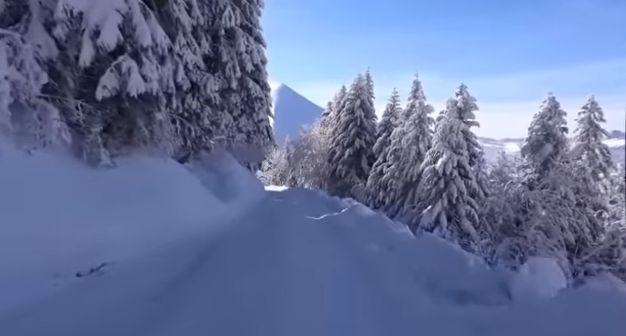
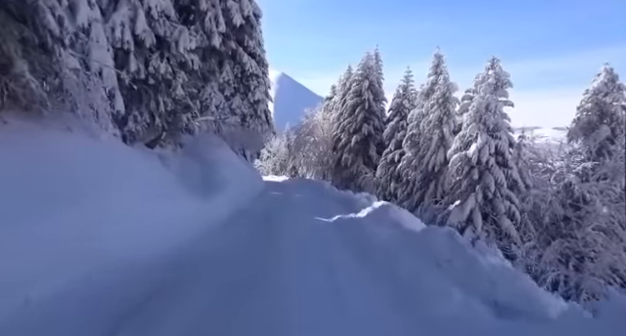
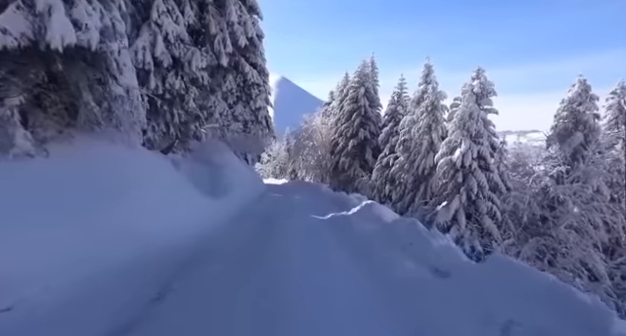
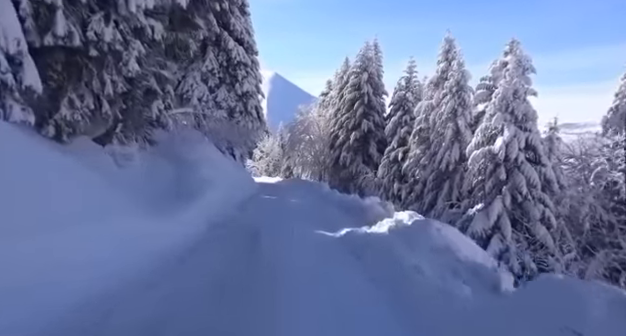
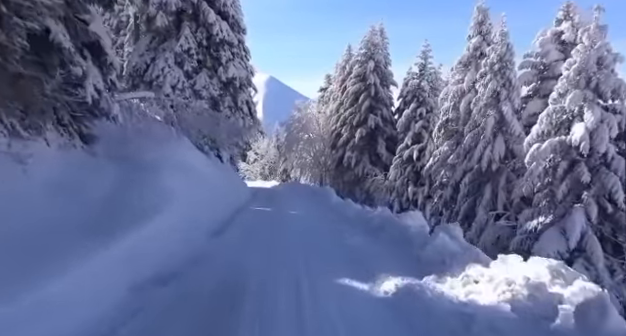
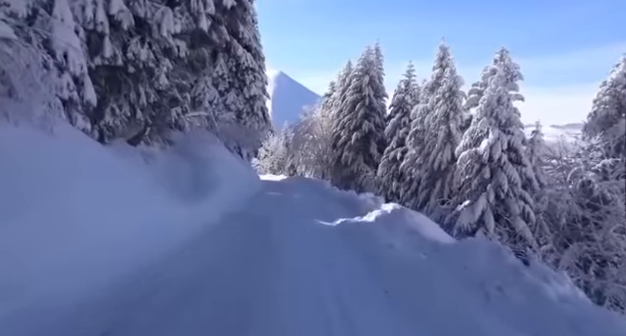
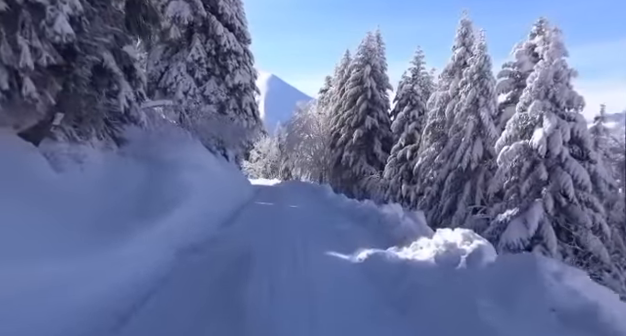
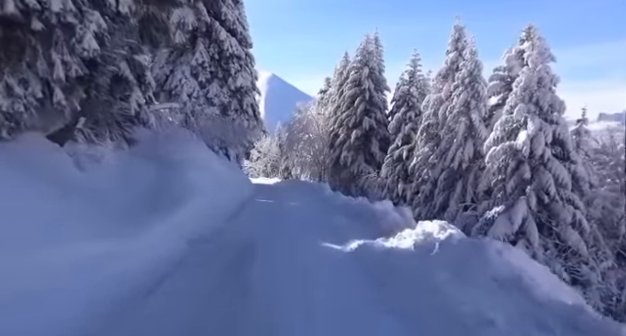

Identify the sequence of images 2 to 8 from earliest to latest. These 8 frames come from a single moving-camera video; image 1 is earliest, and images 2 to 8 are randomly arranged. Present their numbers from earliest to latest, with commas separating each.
3, 2, 6, 4, 8, 7, 5
